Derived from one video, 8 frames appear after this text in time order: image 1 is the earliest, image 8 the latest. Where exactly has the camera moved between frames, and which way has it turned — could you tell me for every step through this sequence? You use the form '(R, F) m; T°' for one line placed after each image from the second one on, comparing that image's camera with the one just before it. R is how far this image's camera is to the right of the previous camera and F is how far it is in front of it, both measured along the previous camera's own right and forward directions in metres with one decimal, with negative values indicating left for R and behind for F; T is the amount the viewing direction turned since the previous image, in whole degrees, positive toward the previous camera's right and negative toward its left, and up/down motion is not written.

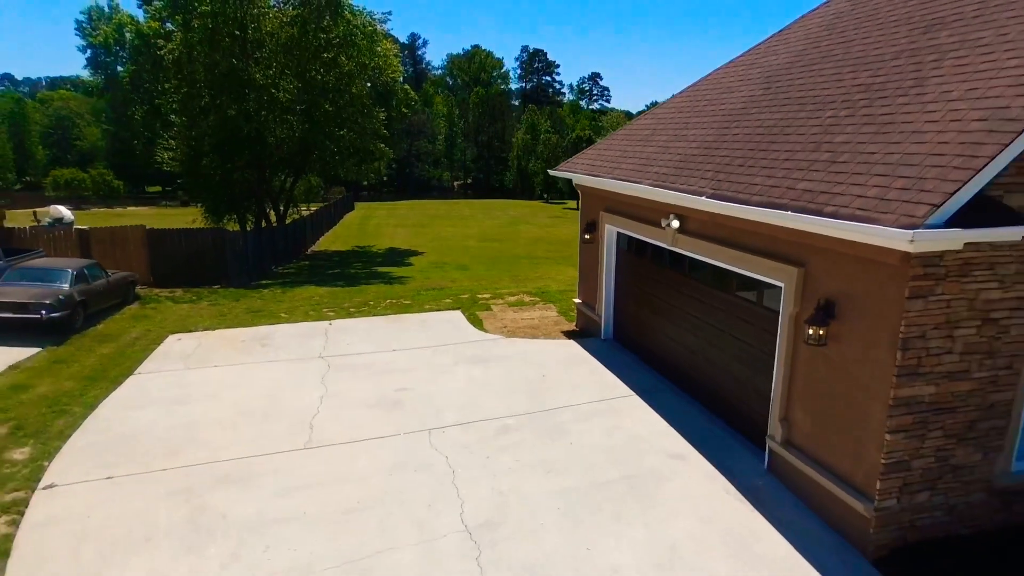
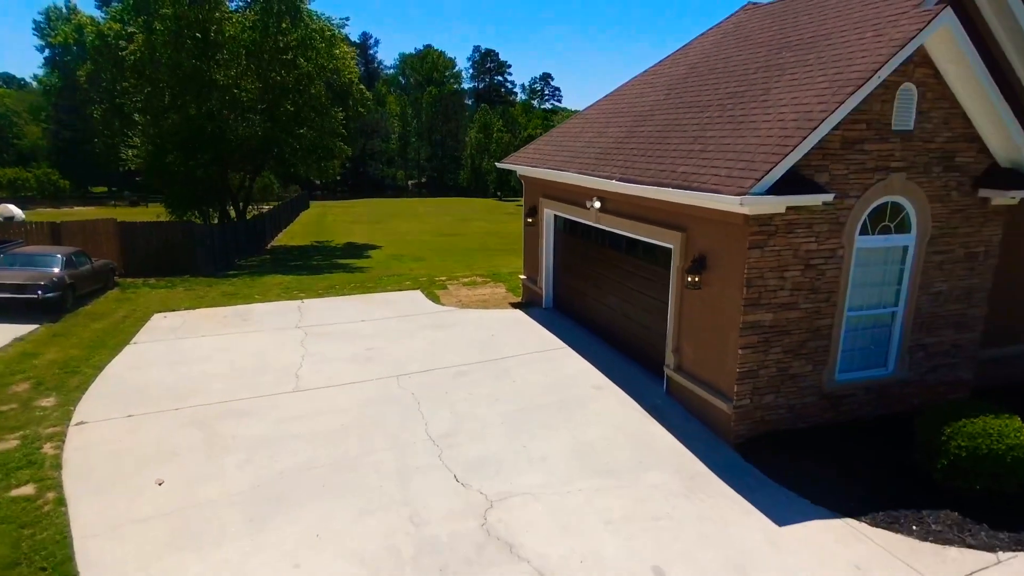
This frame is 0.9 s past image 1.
(+0.1, -1.8) m; +4°
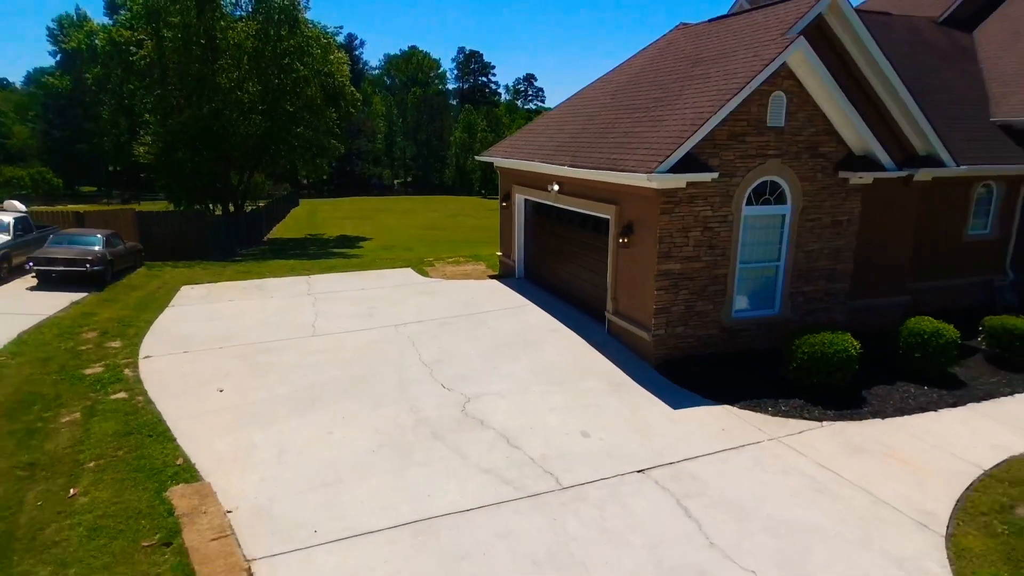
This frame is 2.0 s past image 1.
(+0.2, -2.4) m; +1°
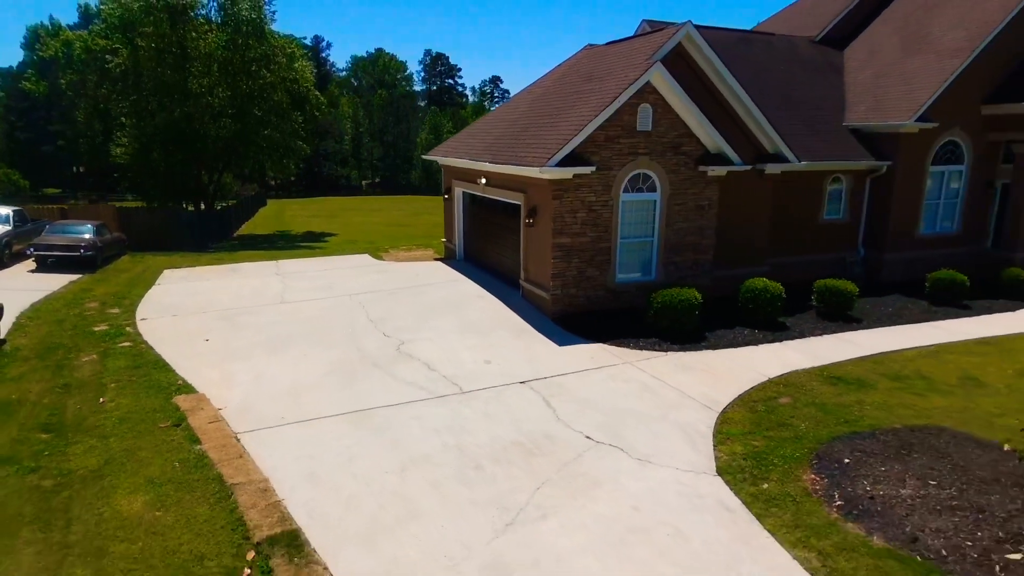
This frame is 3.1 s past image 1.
(+0.9, -2.7) m; +3°
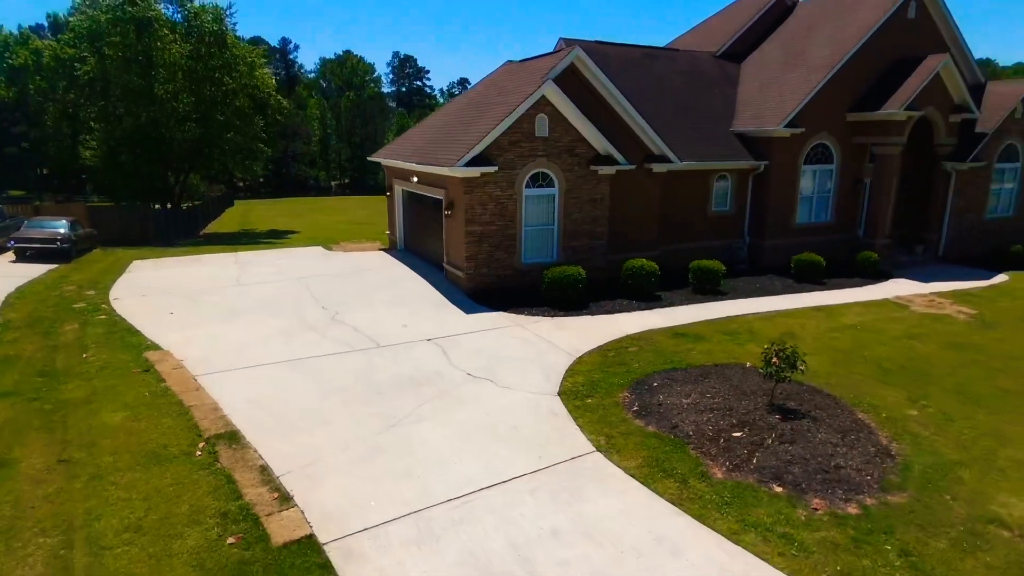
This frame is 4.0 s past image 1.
(+1.3, -2.5) m; +2°
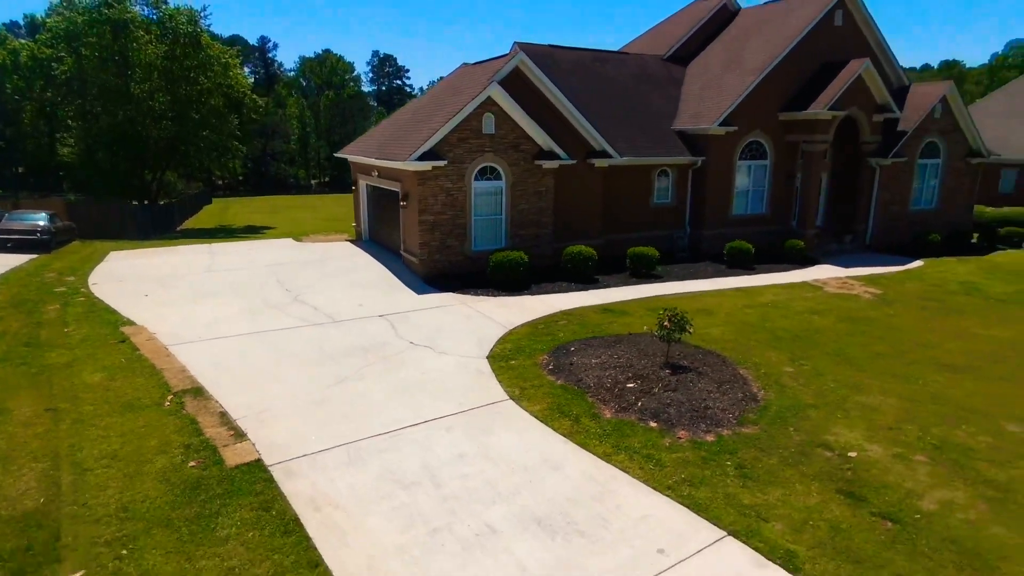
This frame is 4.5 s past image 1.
(+0.9, -1.4) m; +1°
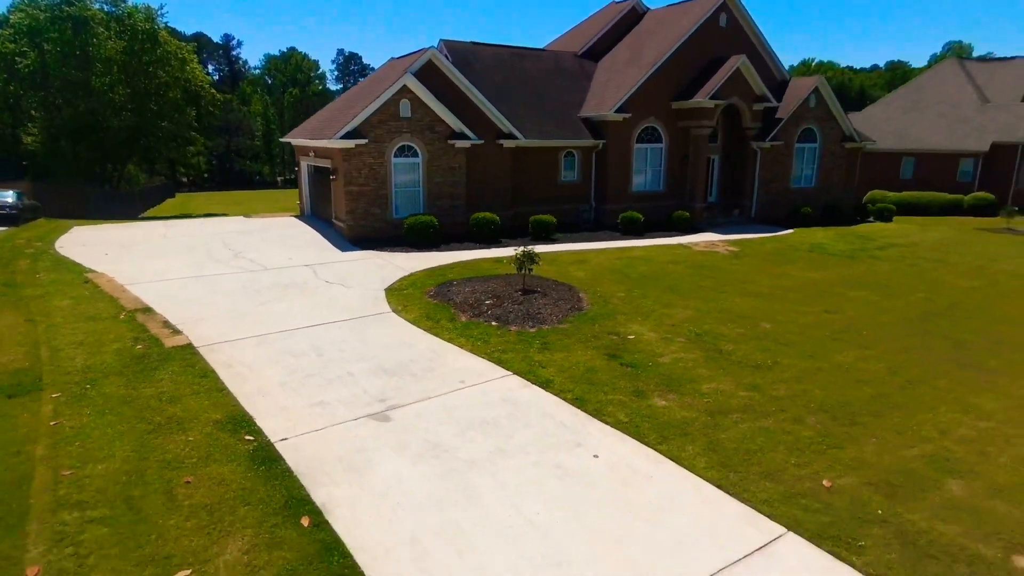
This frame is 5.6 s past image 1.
(+1.8, -2.9) m; +2°
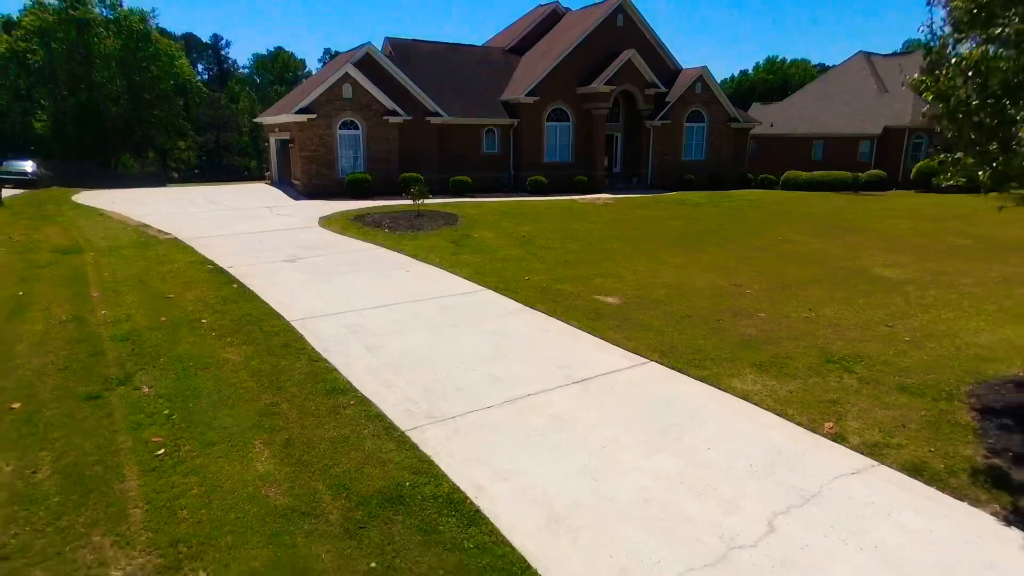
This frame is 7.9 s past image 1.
(+2.8, -5.3) m; +1°
